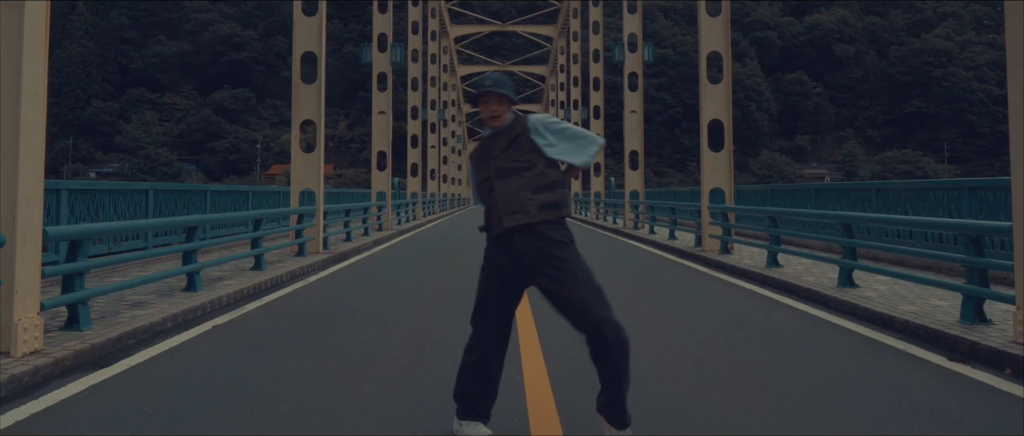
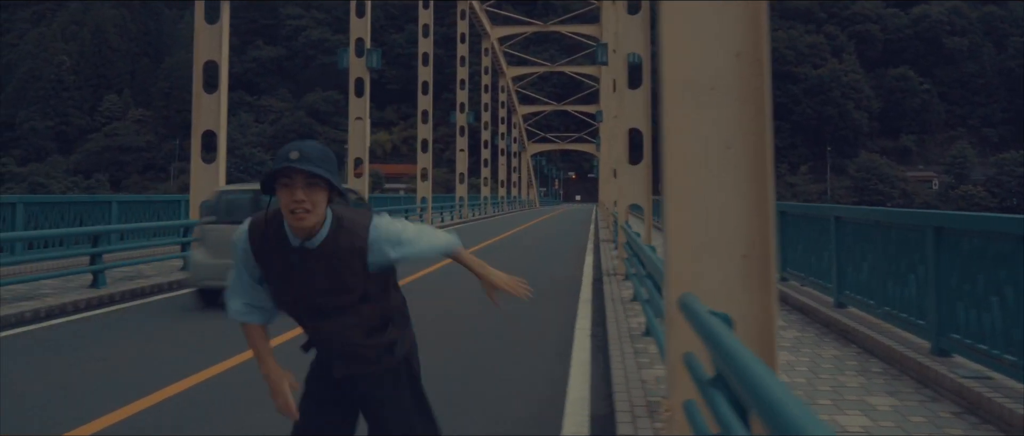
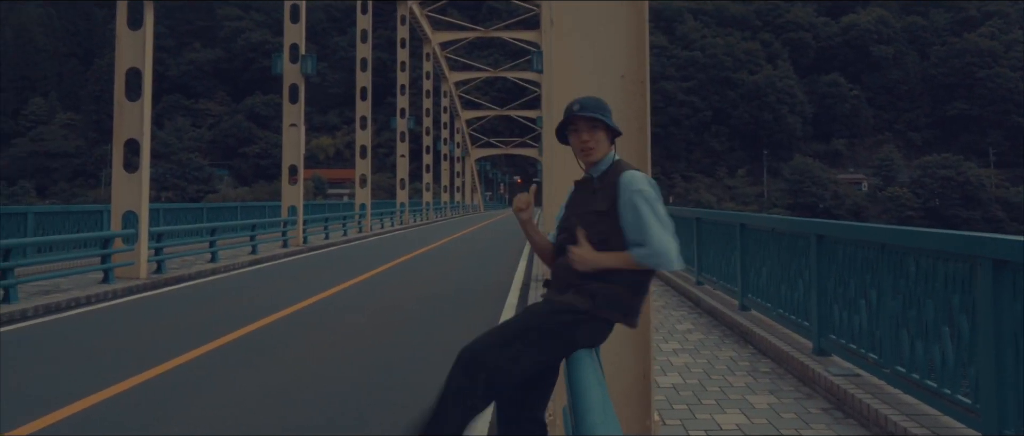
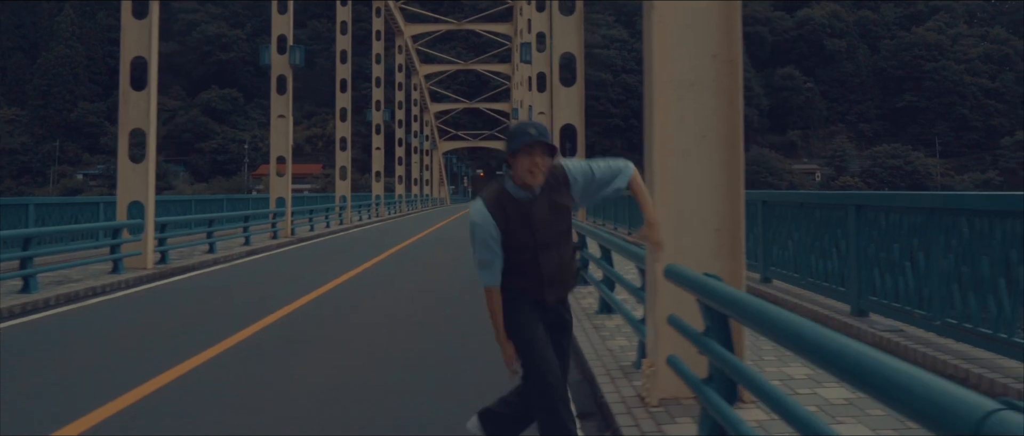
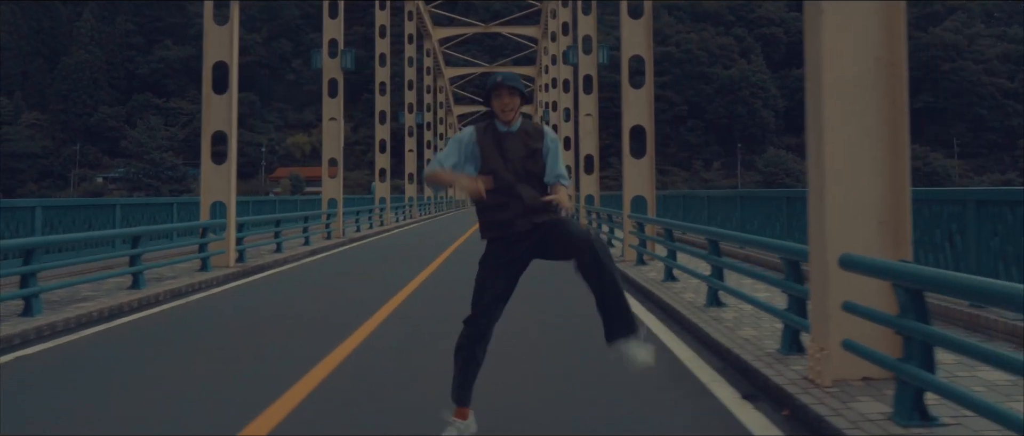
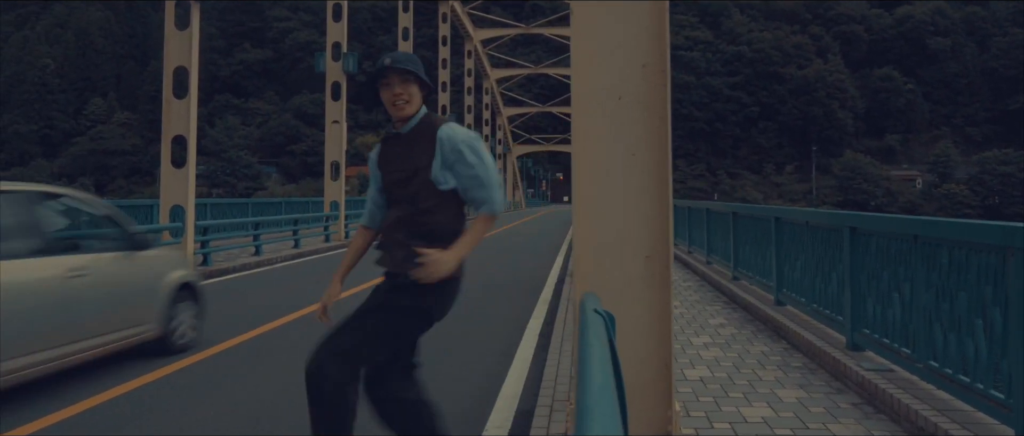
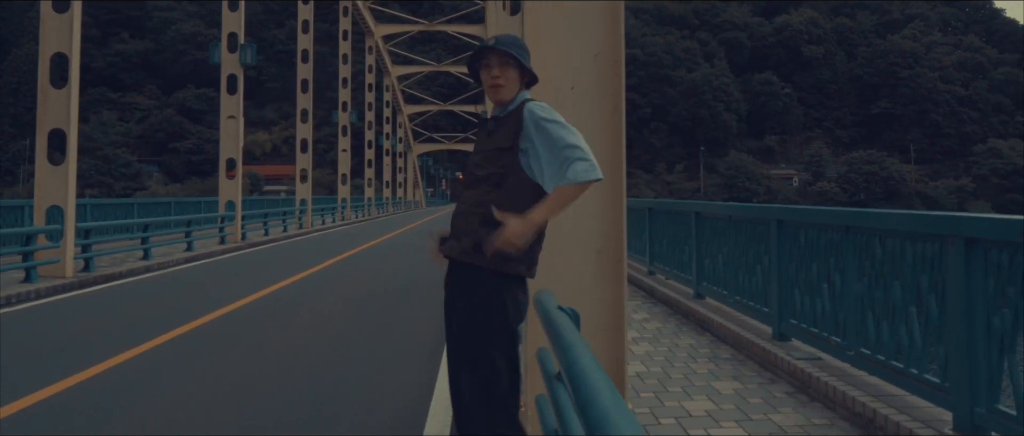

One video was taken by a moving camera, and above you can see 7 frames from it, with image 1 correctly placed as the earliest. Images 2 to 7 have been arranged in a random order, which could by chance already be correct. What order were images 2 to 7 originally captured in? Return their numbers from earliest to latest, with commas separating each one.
5, 4, 7, 3, 6, 2
